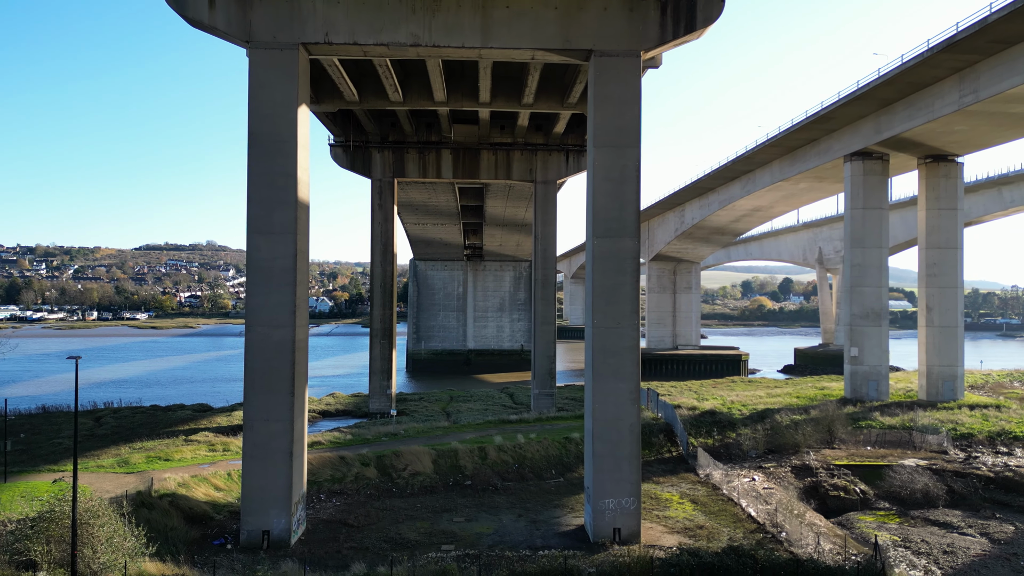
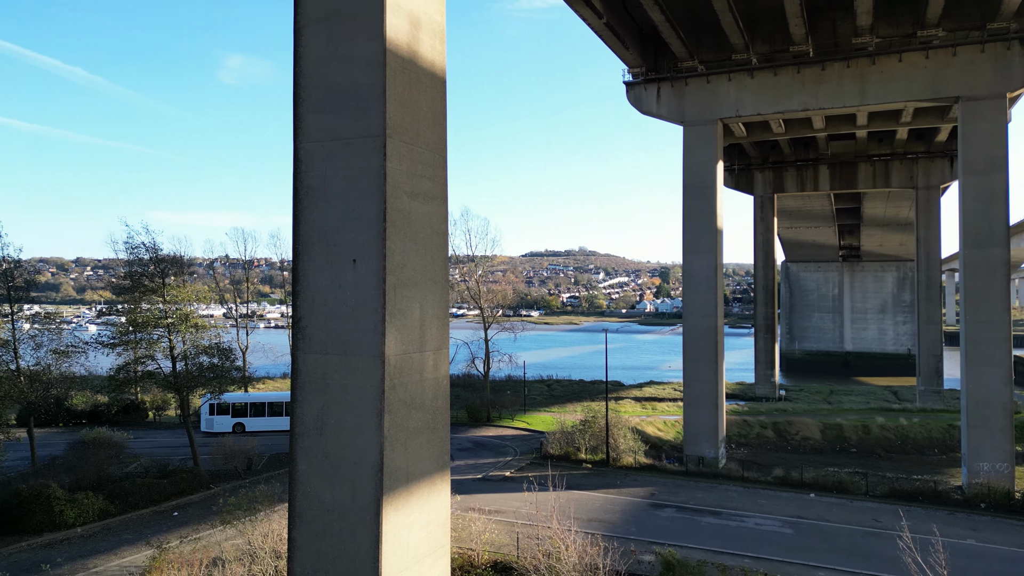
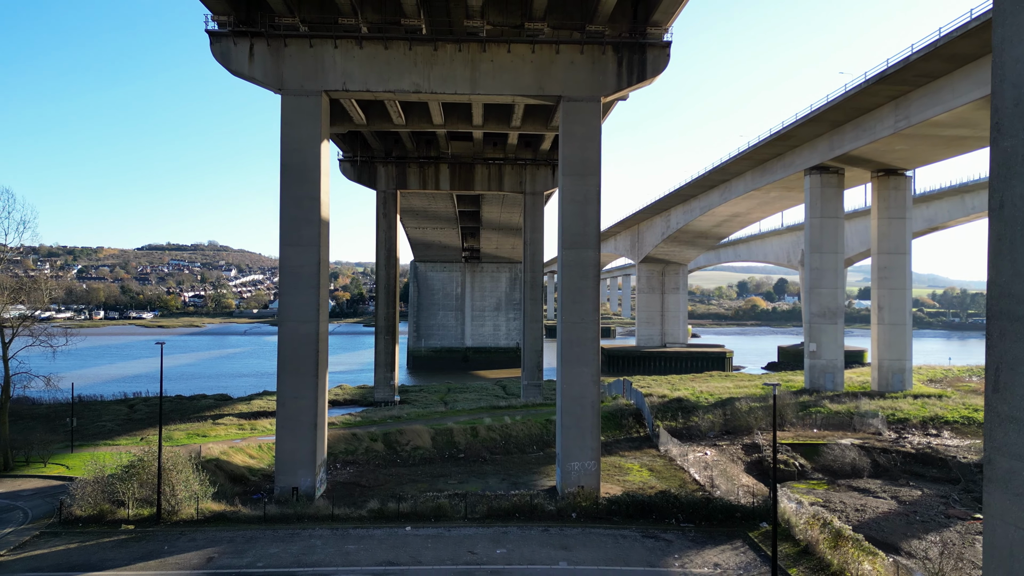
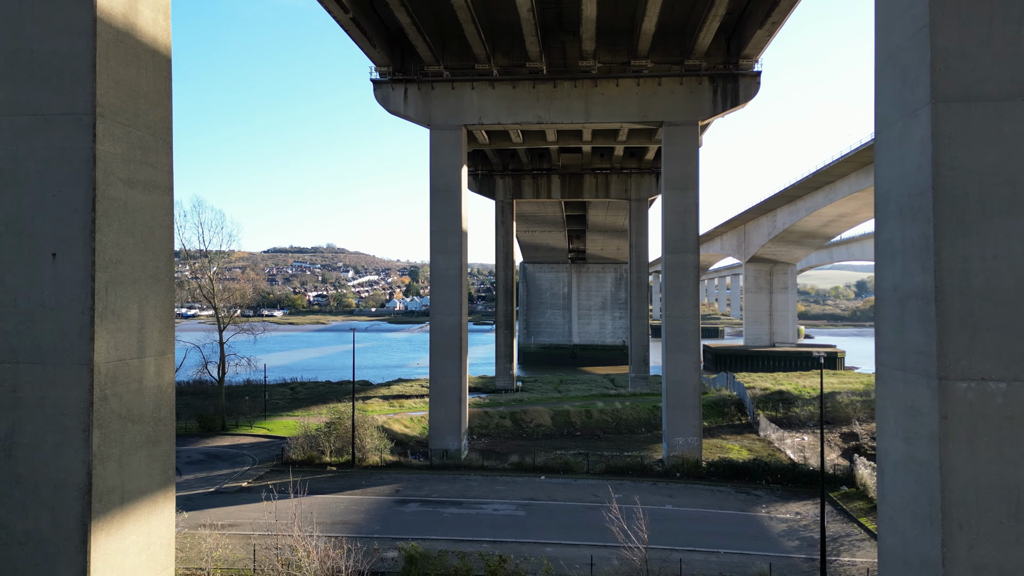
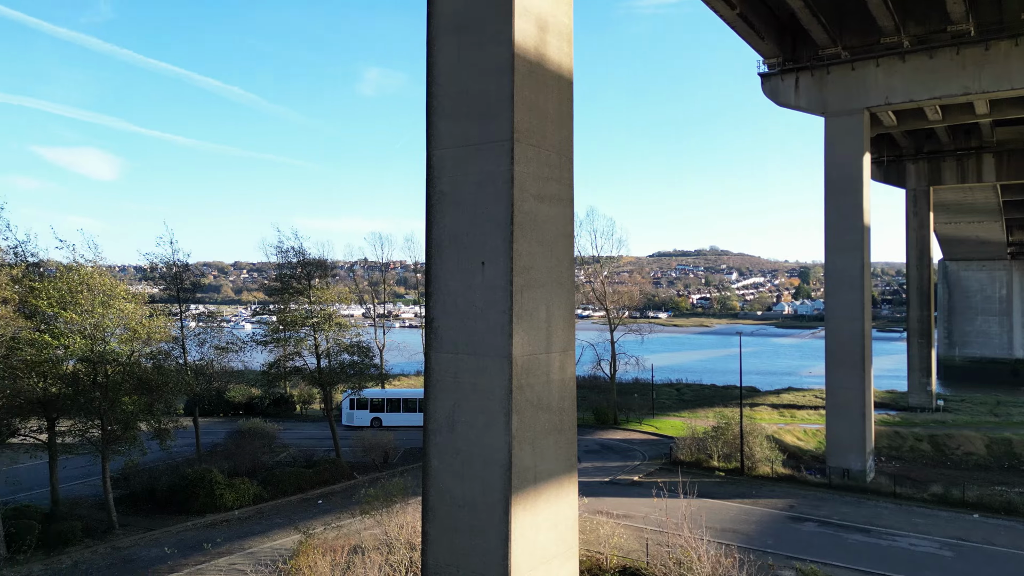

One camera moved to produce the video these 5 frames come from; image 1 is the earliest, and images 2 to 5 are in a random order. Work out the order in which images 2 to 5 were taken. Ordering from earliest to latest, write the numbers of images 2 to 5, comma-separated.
3, 4, 2, 5
